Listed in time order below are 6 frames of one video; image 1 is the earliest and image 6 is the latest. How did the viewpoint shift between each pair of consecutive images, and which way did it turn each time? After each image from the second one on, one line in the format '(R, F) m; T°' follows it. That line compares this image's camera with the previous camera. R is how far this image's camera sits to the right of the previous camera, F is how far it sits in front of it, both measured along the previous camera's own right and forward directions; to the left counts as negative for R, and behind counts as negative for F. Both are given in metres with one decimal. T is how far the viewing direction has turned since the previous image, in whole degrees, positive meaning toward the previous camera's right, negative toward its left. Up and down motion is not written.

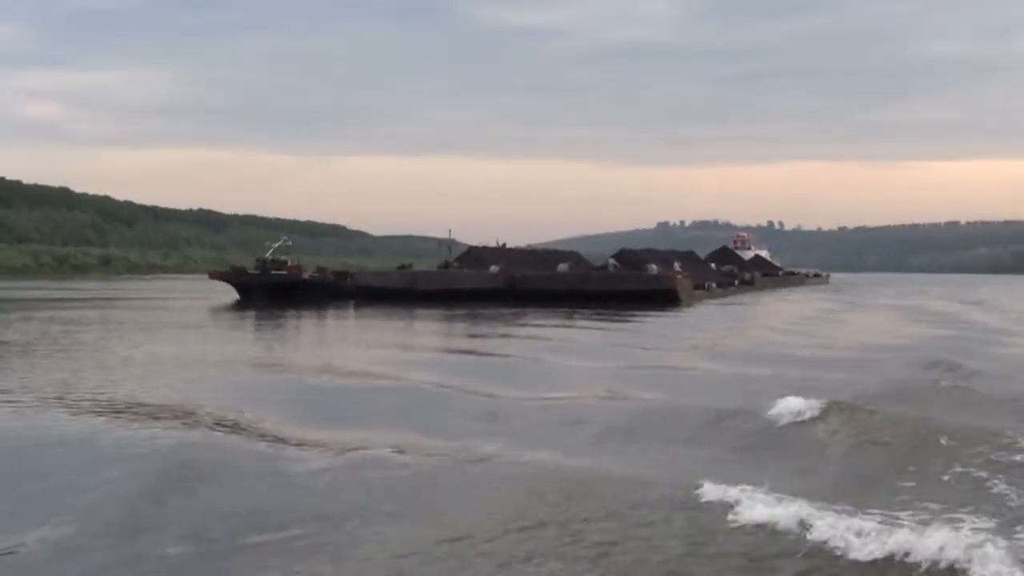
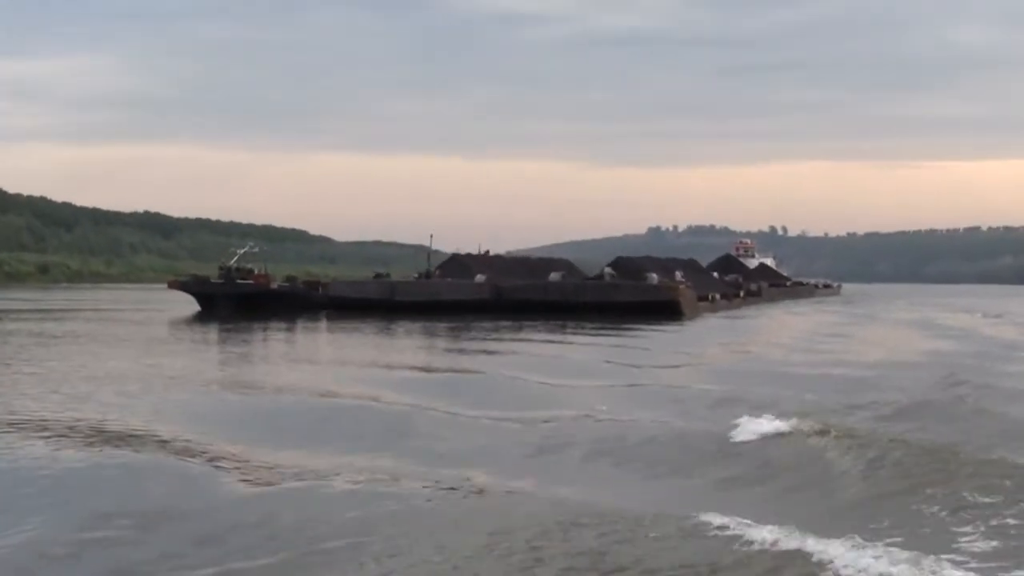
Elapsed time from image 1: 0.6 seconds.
(-0.2, +1.8) m; +1°
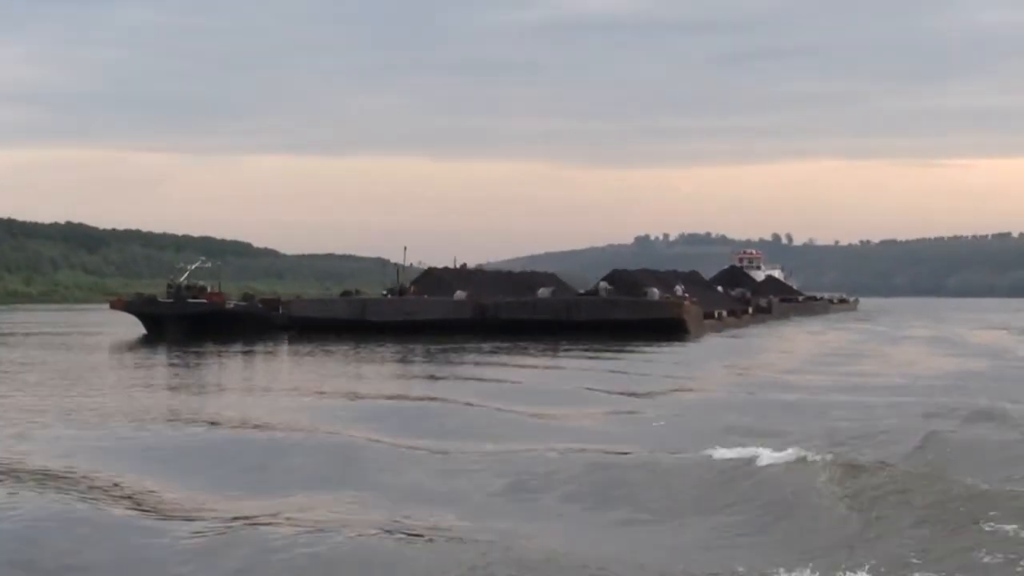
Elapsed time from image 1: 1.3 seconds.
(-0.2, +2.1) m; +1°
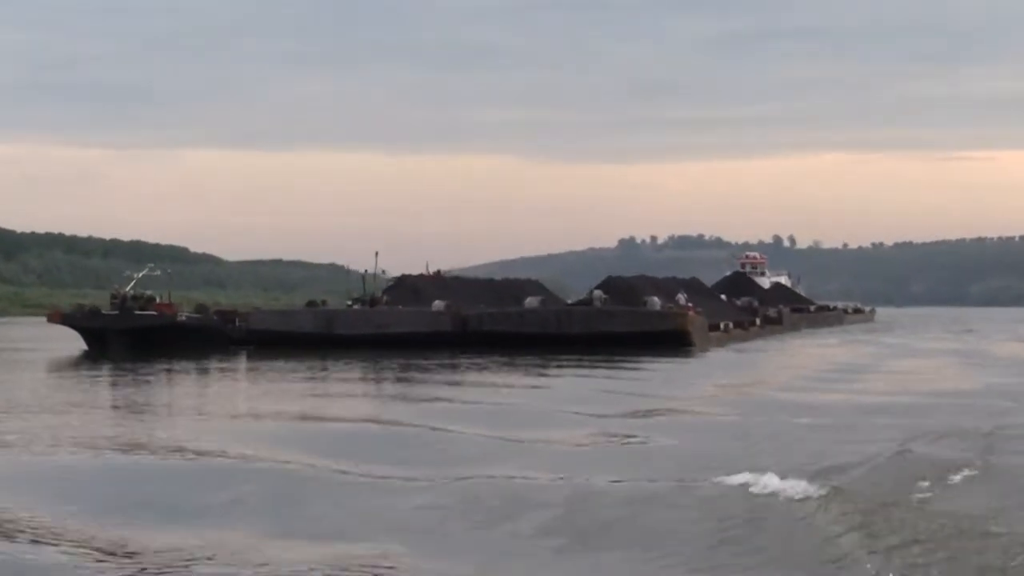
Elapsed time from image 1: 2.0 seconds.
(-0.2, +1.8) m; +1°
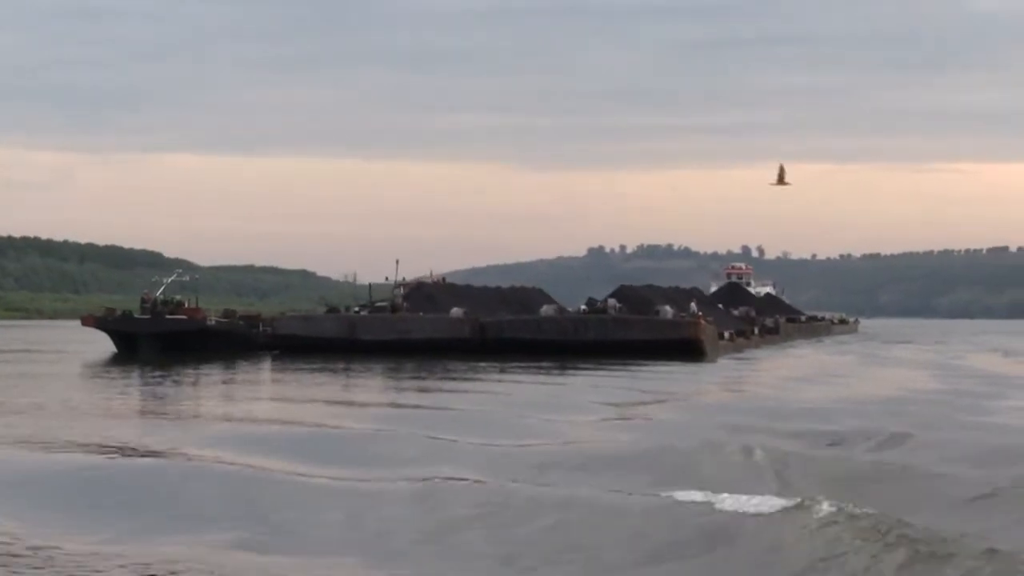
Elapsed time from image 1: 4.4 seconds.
(-1.5, -0.8) m; +4°
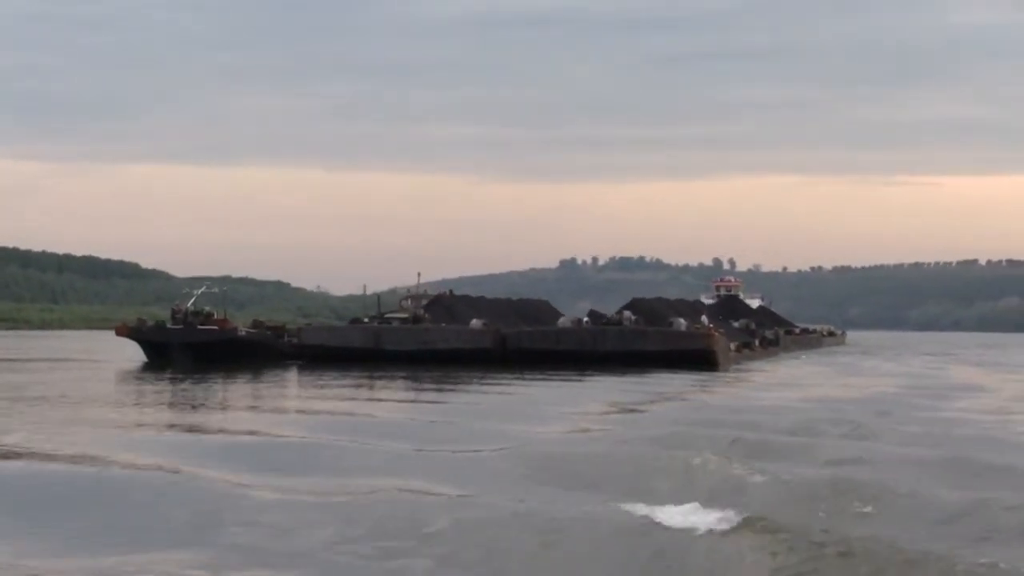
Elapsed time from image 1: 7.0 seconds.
(-1.2, -0.6) m; +3°
